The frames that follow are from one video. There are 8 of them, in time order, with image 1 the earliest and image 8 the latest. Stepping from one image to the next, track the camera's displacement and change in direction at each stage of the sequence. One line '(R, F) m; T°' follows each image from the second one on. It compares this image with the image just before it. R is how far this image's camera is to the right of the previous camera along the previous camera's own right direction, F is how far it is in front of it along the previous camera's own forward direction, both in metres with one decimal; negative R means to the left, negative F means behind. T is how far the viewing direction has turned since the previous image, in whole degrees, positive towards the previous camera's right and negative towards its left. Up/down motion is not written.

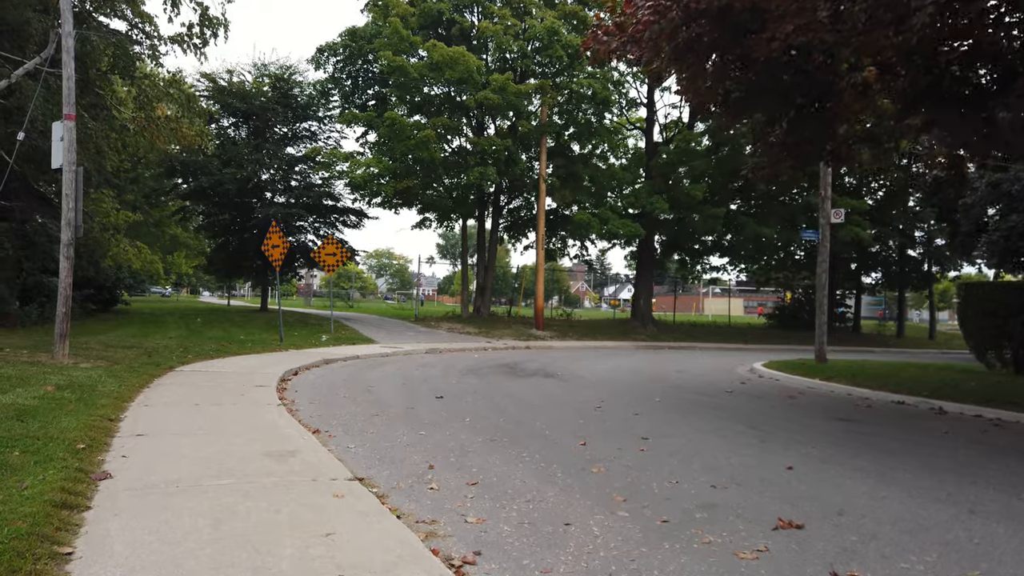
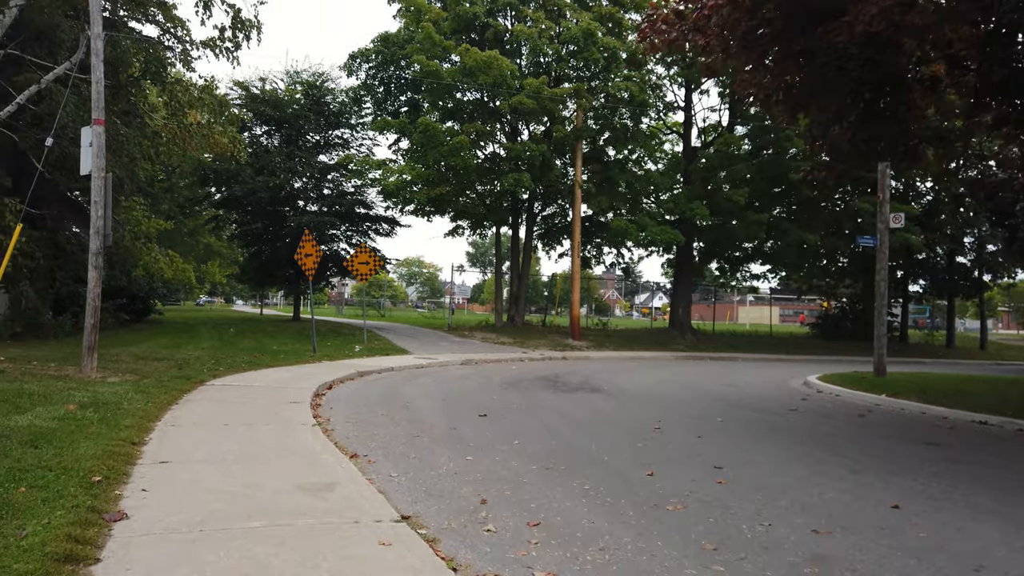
(-0.2, +0.7) m; -2°
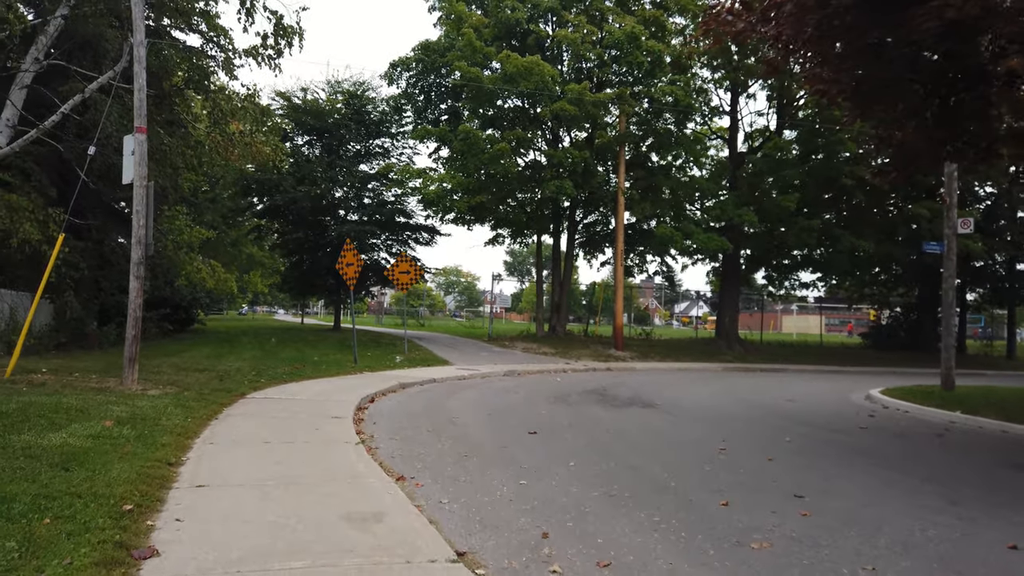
(-0.2, +0.5) m; -3°
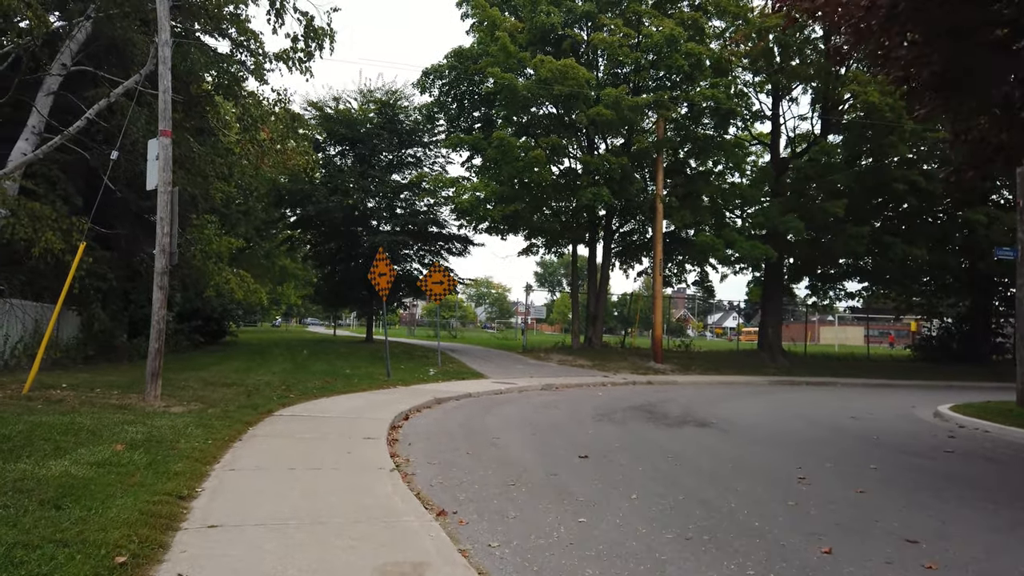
(-0.2, +0.8) m; -2°
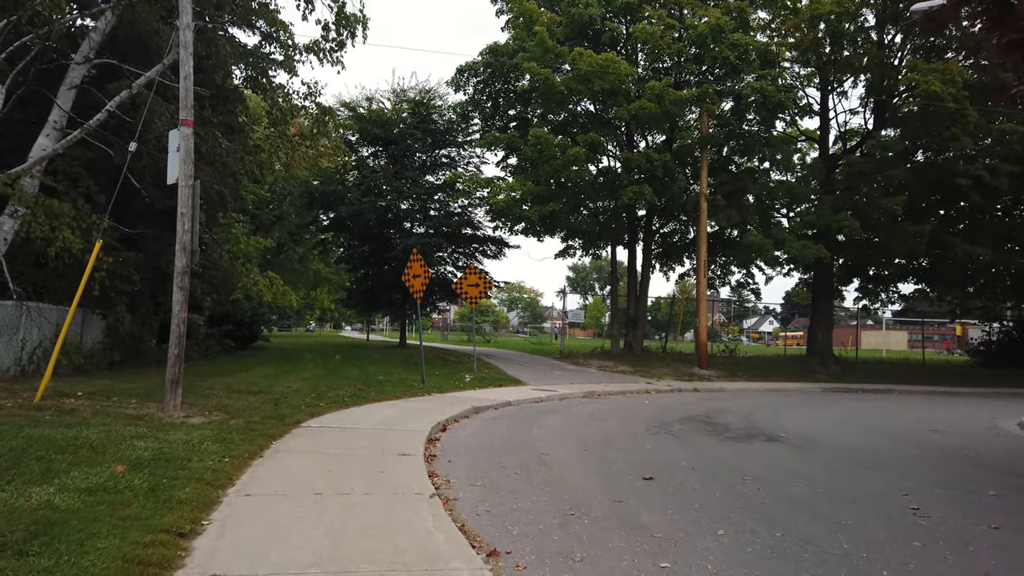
(-0.2, +1.0) m; -2°
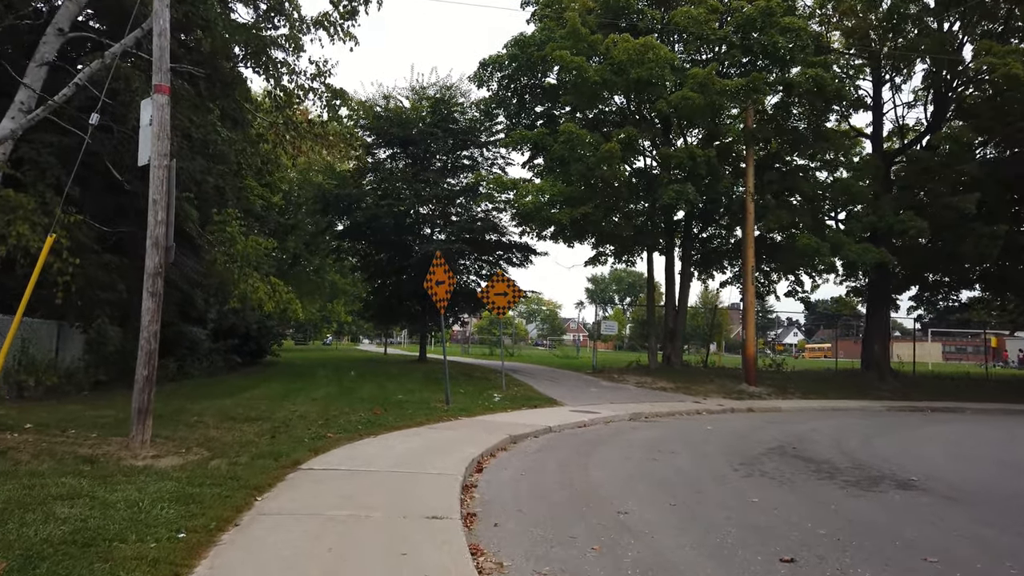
(-0.4, +2.1) m; -1°
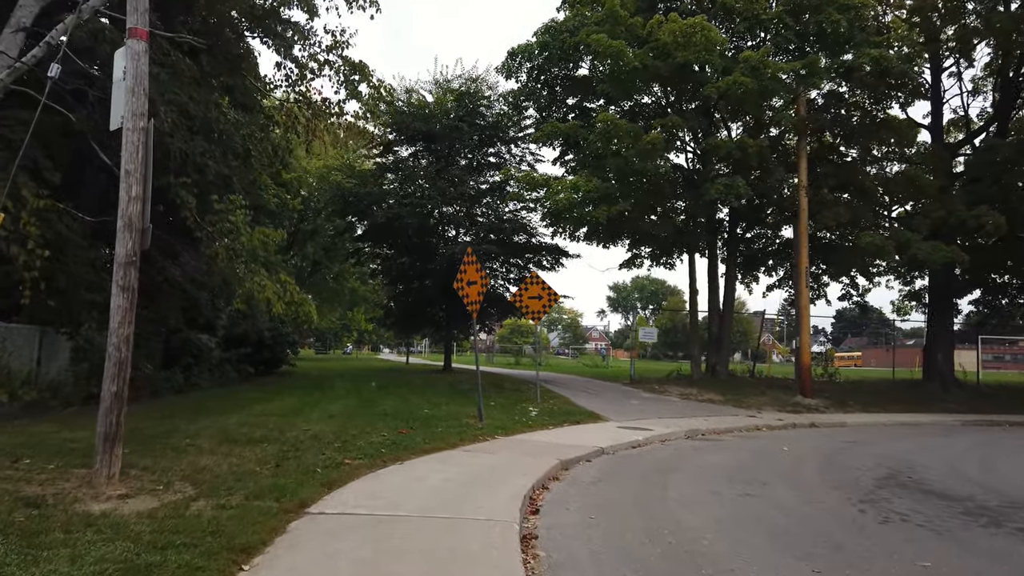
(-0.4, +1.8) m; -1°
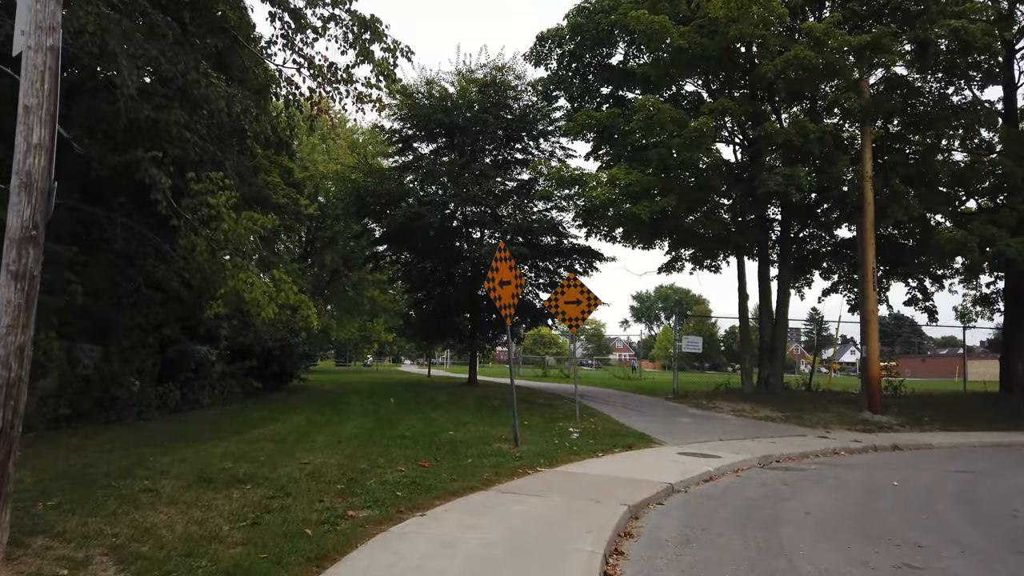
(-0.3, +2.1) m; -2°
